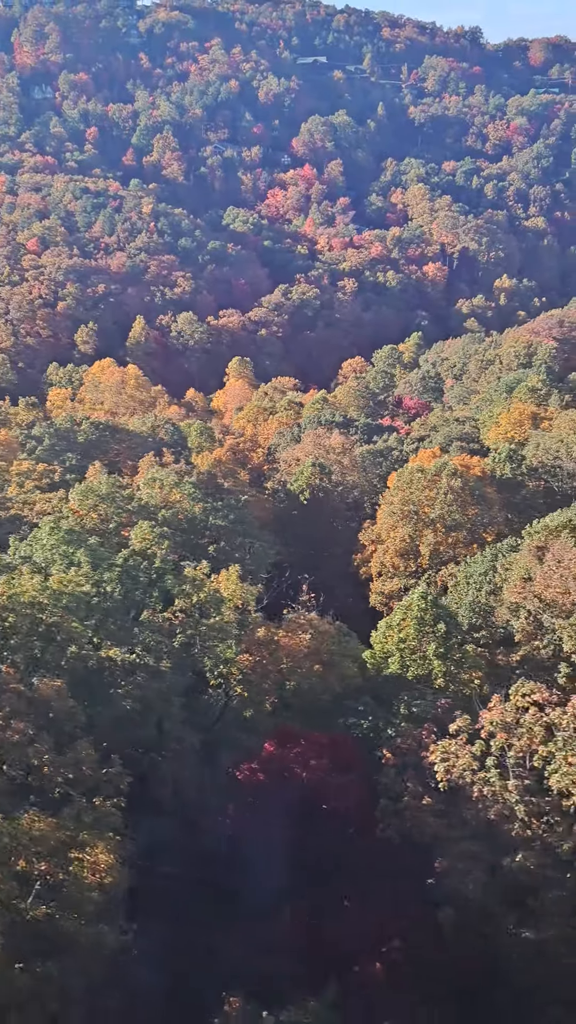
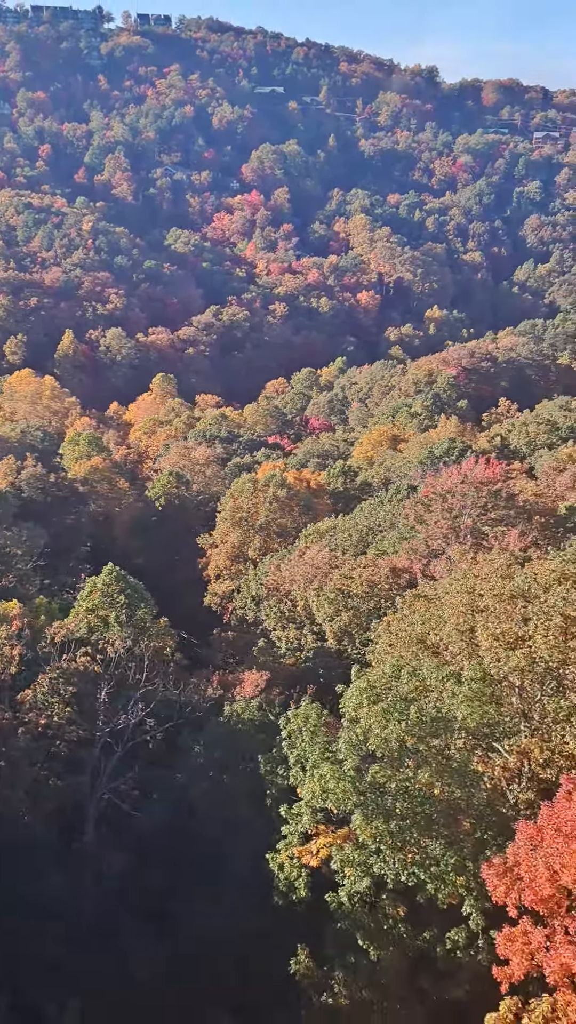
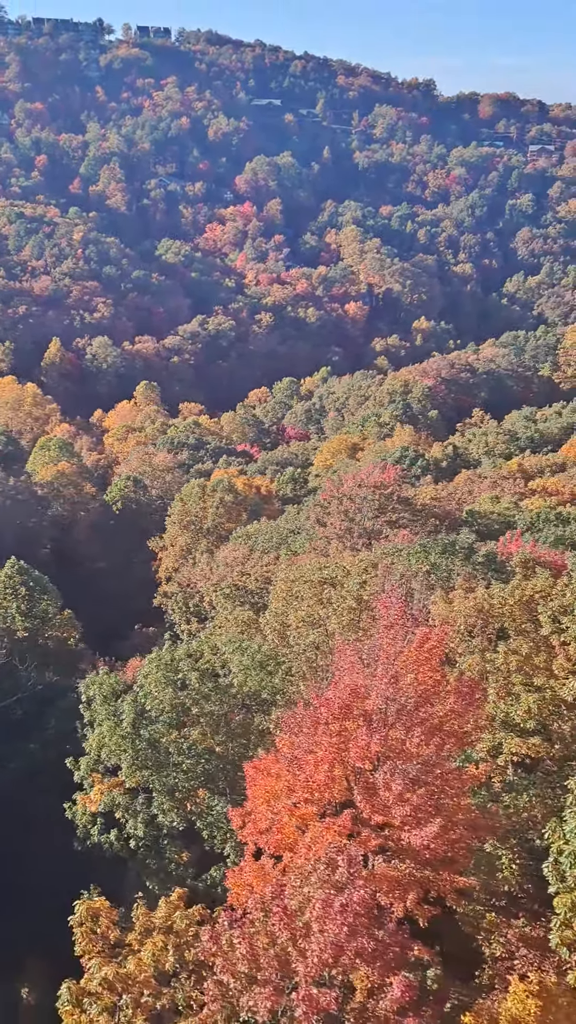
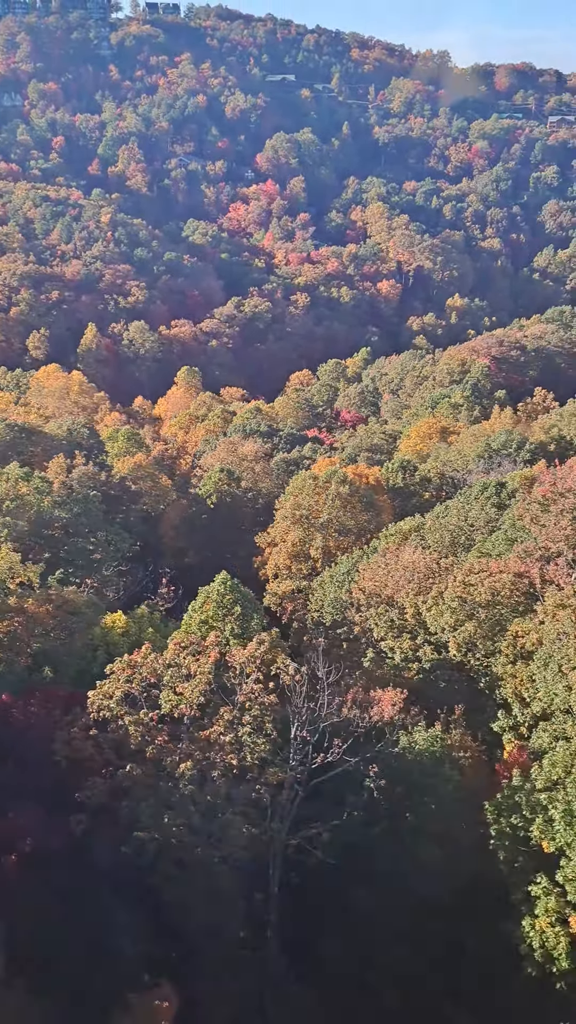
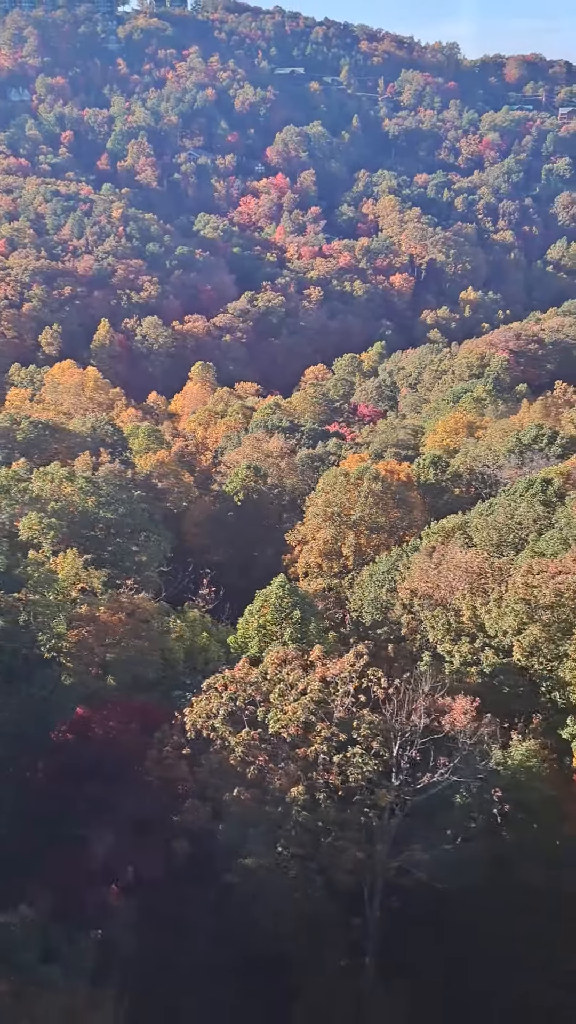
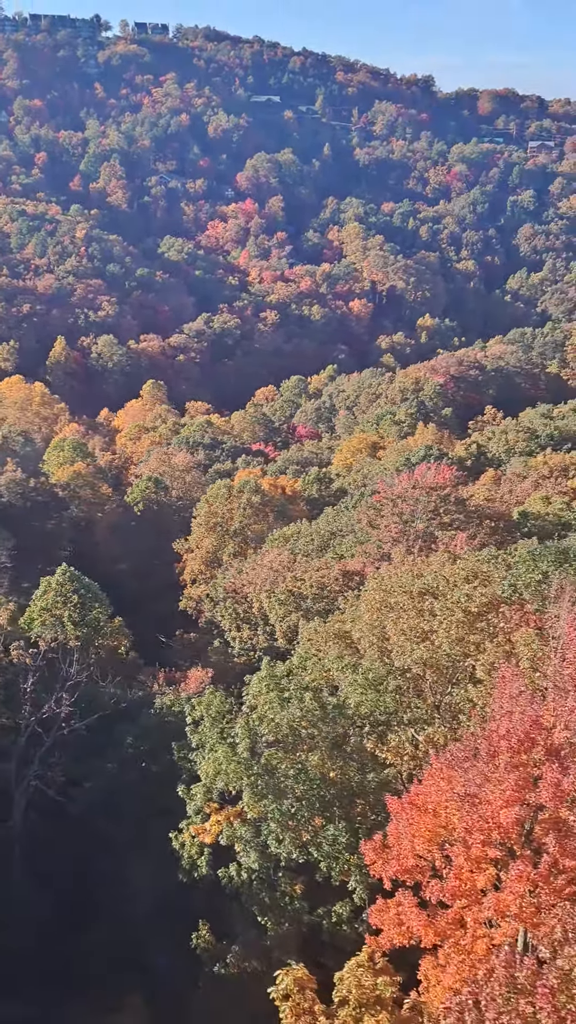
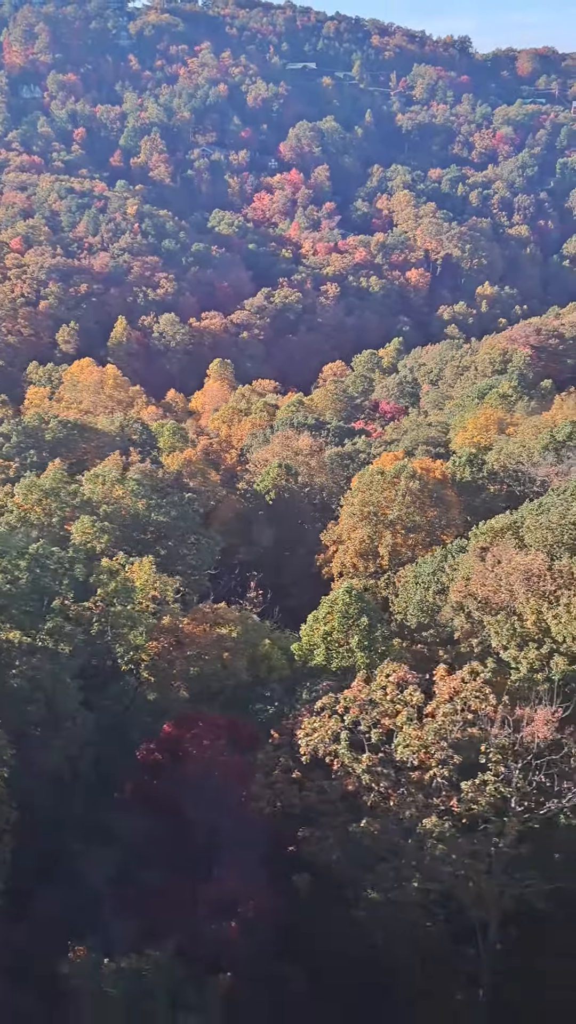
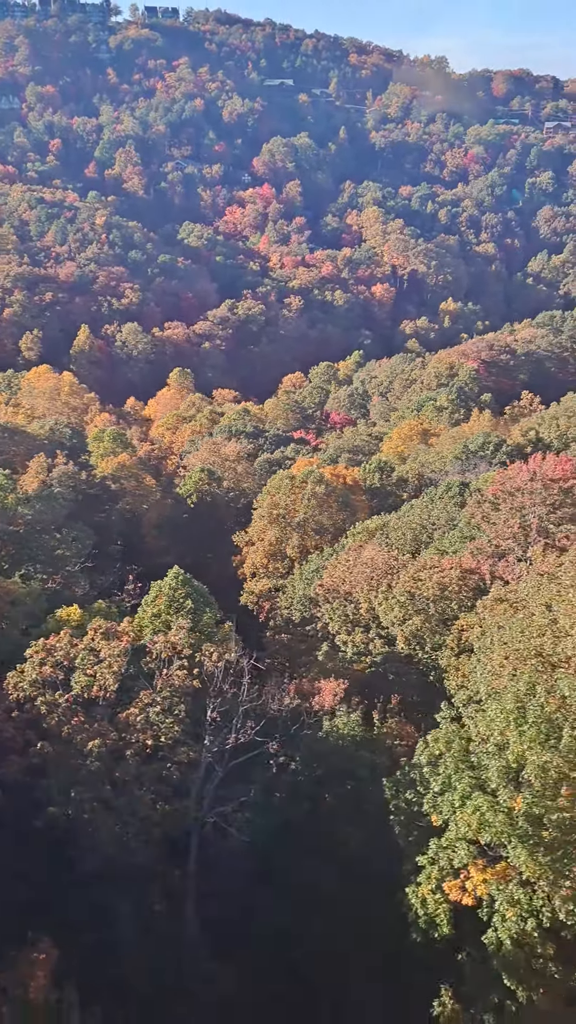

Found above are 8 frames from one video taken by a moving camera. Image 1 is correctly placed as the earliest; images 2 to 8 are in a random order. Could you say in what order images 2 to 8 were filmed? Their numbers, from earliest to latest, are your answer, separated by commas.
7, 5, 4, 8, 2, 6, 3
